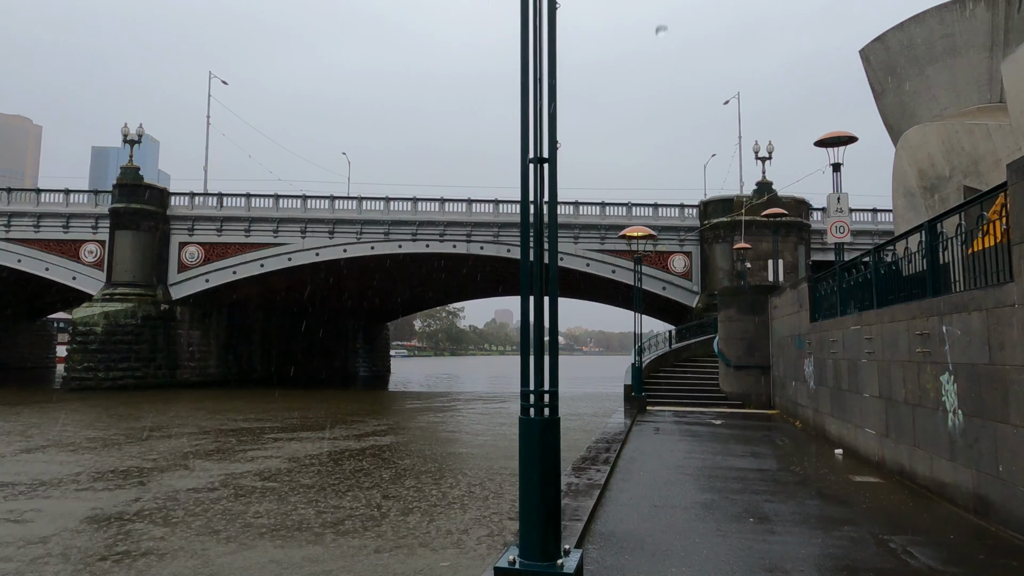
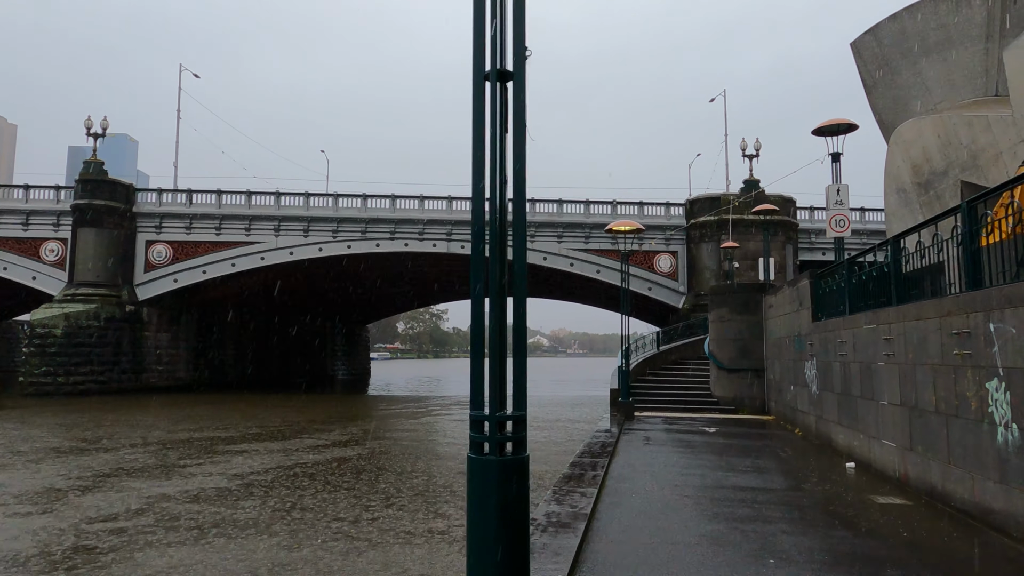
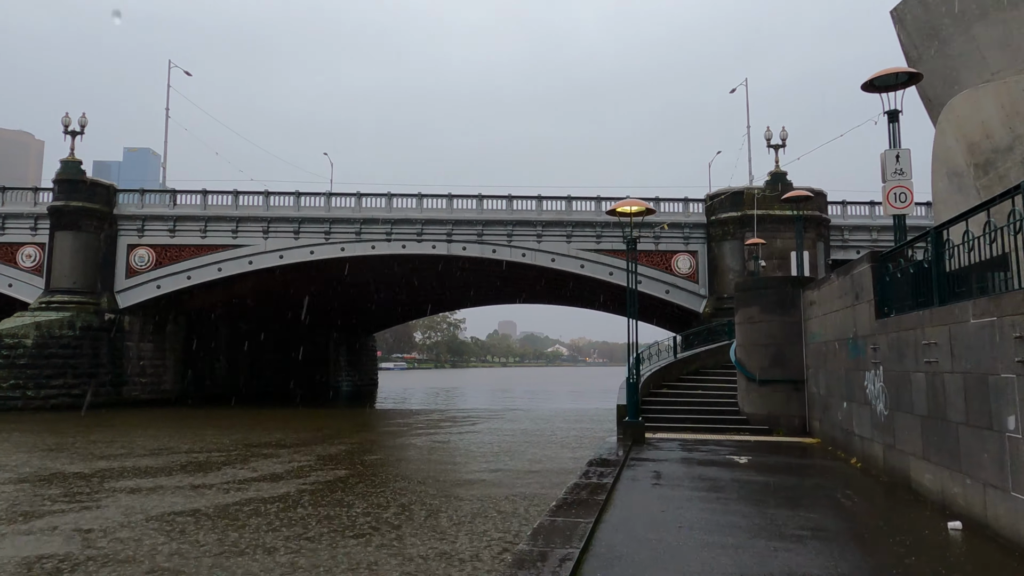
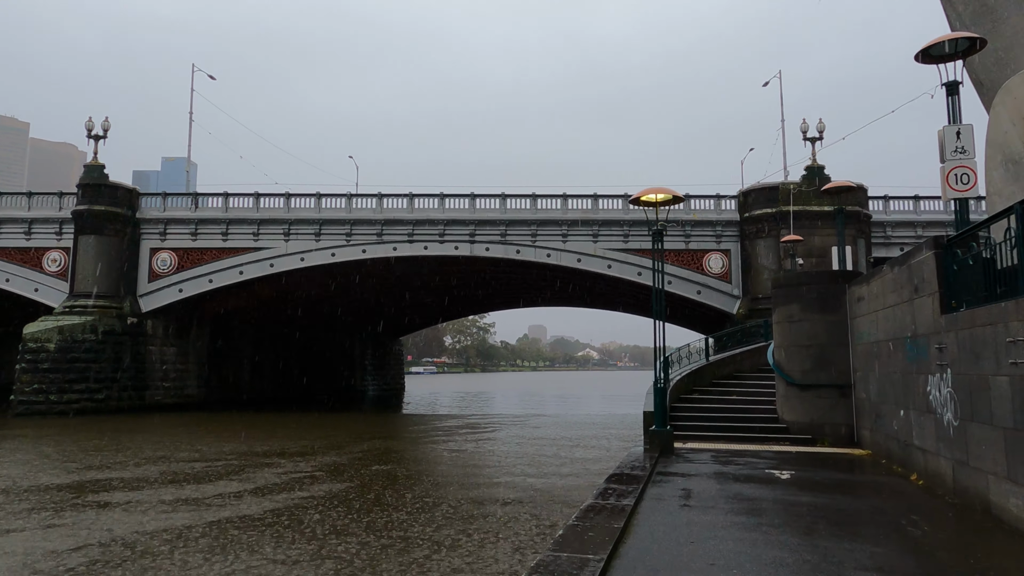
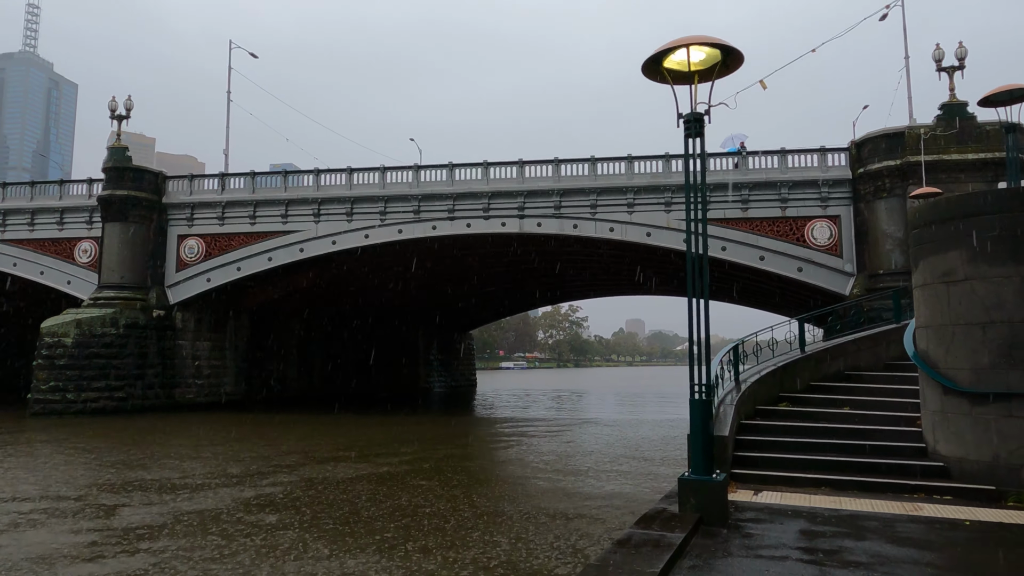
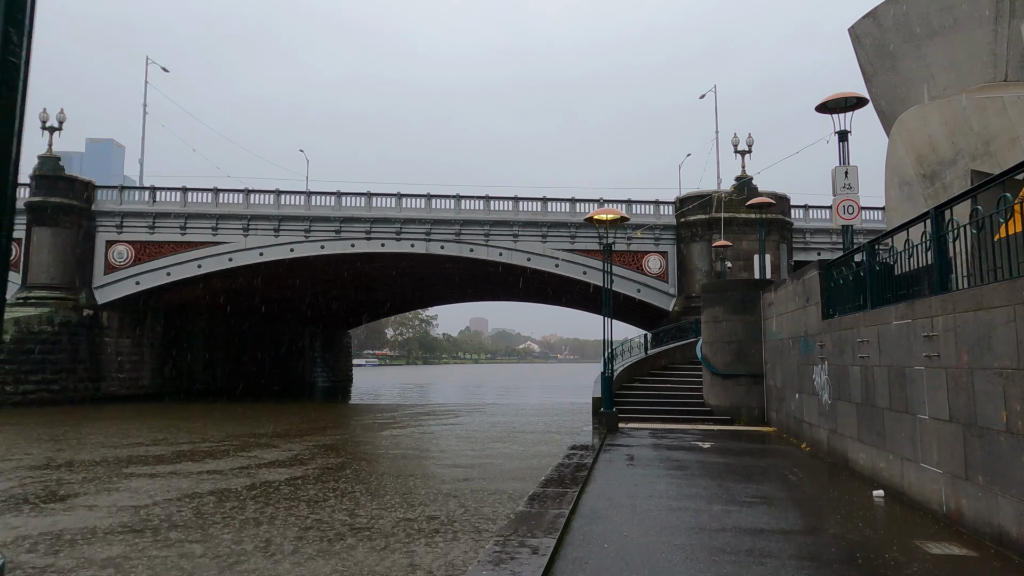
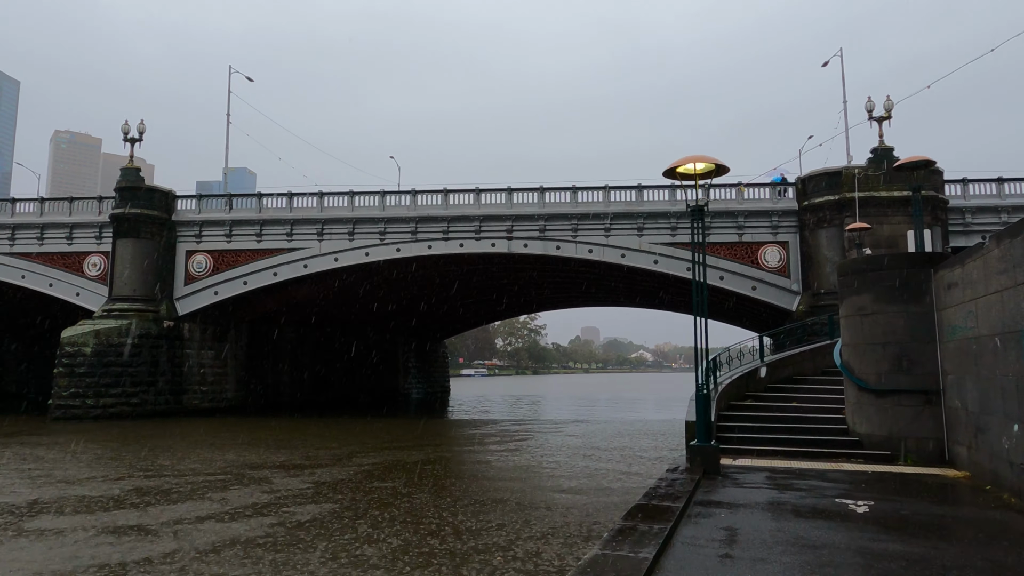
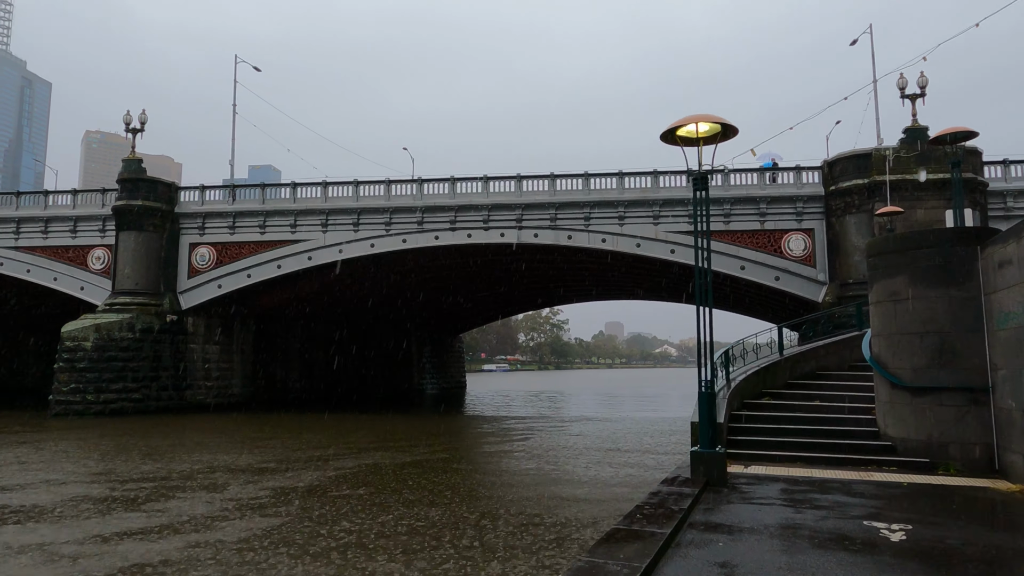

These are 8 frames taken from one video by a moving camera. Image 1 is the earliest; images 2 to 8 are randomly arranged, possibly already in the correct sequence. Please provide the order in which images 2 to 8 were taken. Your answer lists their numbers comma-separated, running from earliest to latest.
2, 6, 3, 4, 7, 8, 5
